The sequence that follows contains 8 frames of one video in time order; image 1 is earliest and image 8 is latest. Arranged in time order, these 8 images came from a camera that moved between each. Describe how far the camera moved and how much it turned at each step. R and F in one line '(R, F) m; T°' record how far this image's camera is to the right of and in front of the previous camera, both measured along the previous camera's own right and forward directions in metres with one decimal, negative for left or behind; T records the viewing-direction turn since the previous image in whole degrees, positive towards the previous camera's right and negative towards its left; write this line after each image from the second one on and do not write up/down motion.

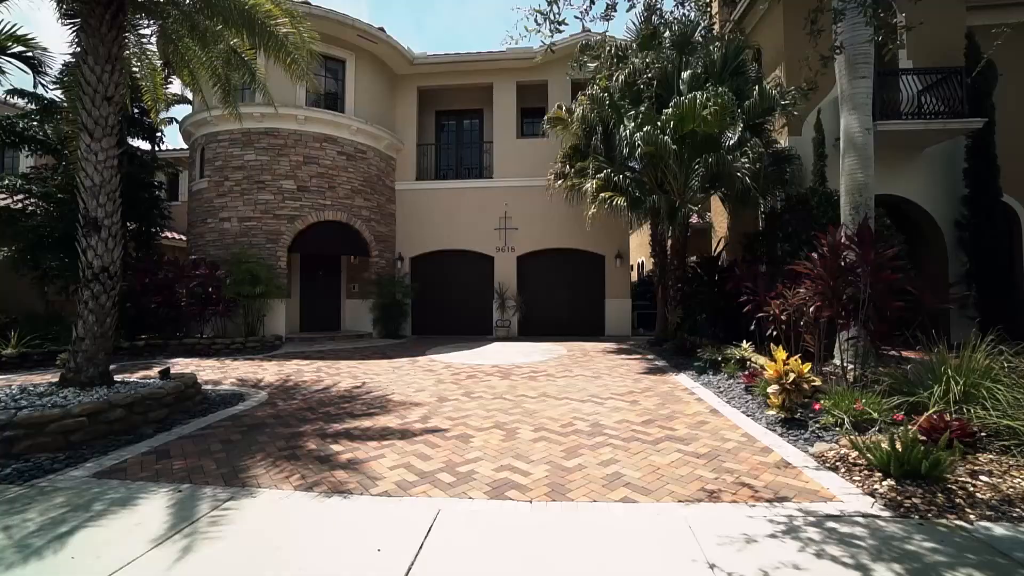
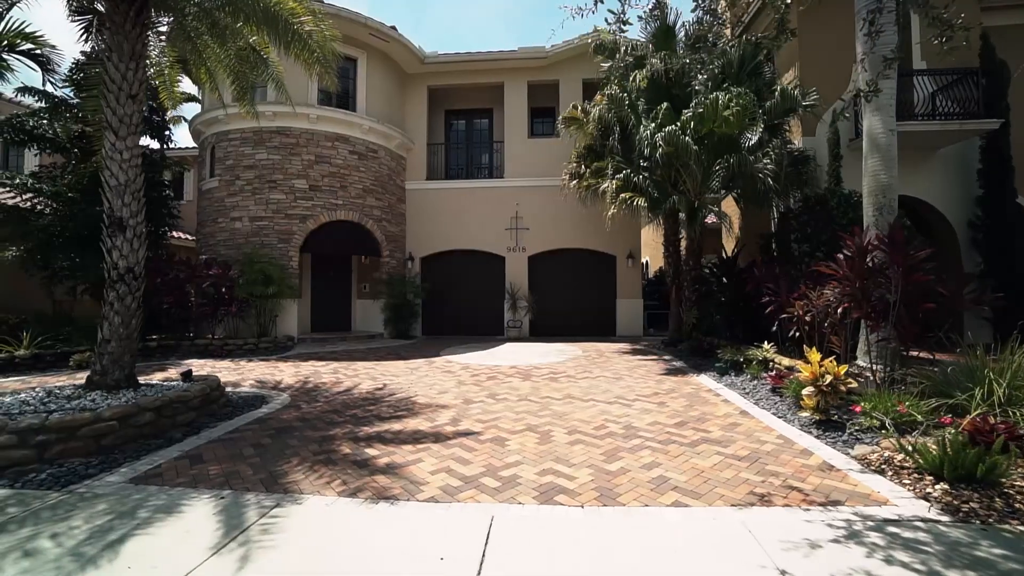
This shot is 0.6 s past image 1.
(-0.5, +0.1) m; 0°
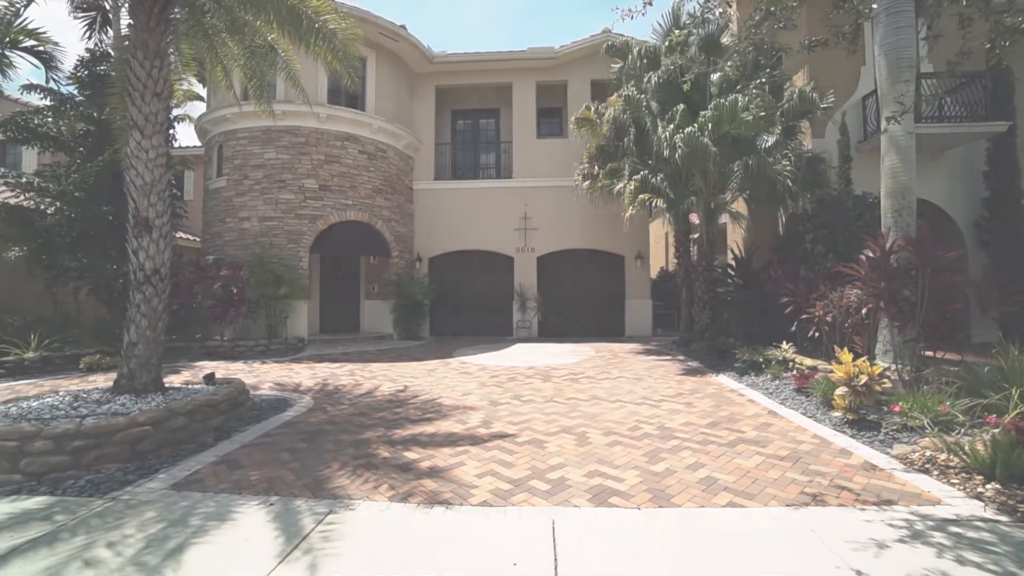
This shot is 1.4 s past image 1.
(-0.6, 0.0) m; +1°
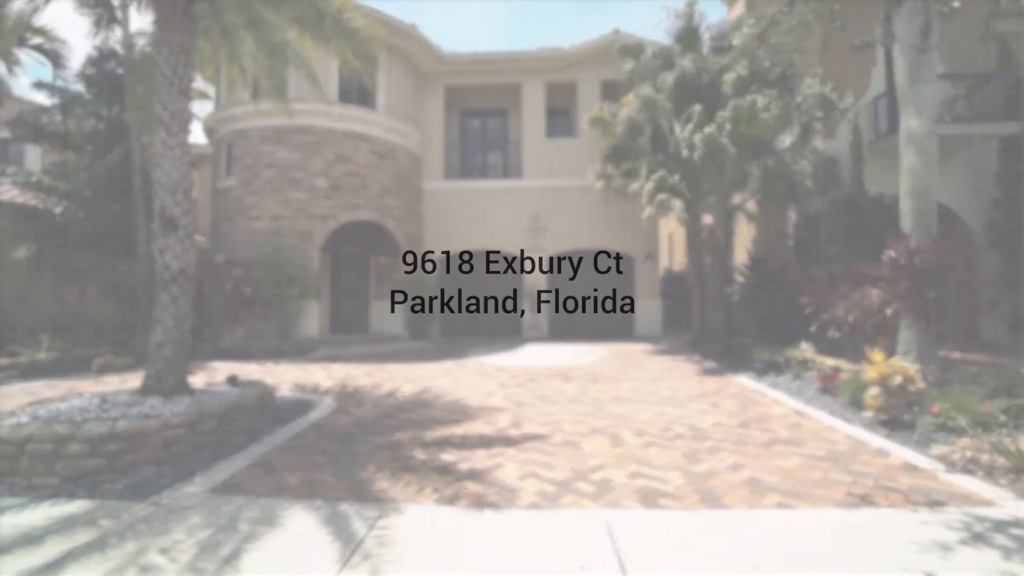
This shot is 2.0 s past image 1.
(-0.5, +0.1) m; +1°
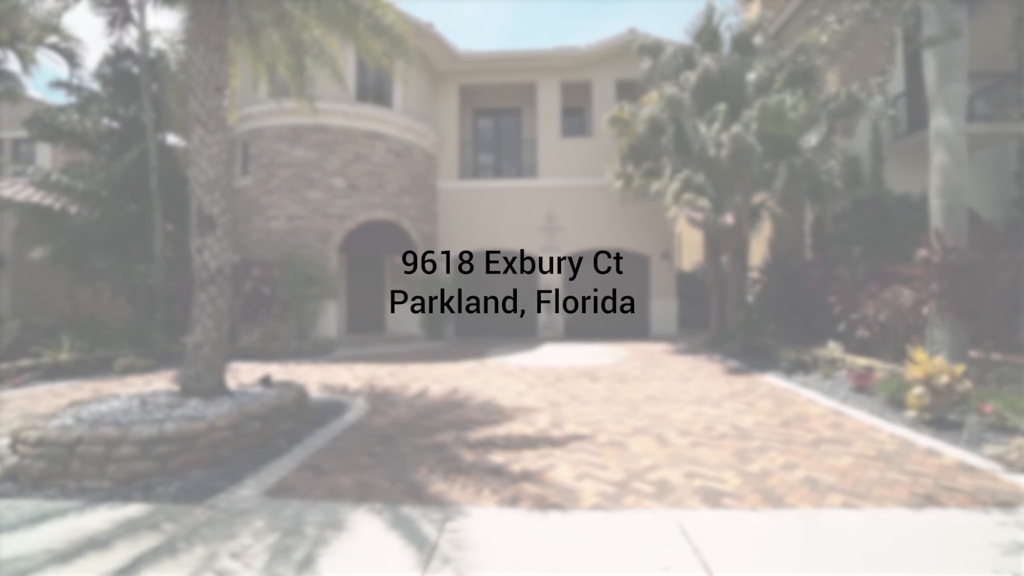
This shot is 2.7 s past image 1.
(-0.6, +0.1) m; 0°
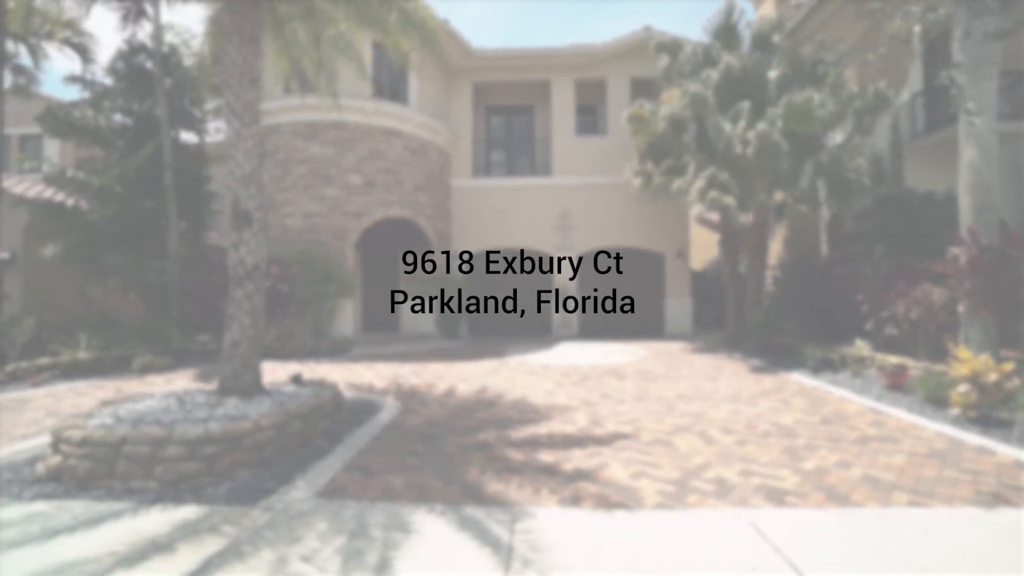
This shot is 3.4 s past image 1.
(-0.6, +0.1) m; +1°
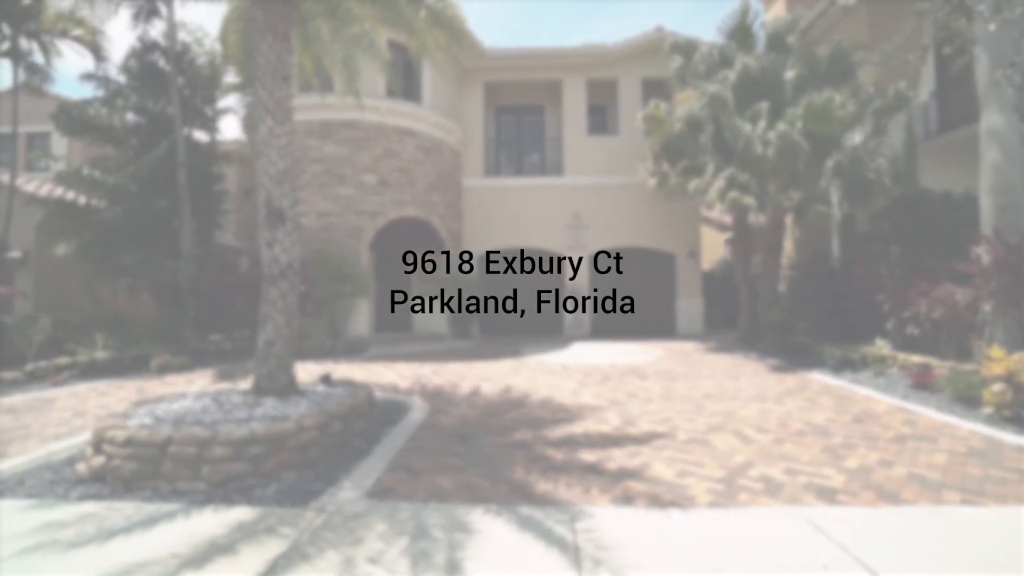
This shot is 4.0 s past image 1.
(-0.5, 0.0) m; +1°
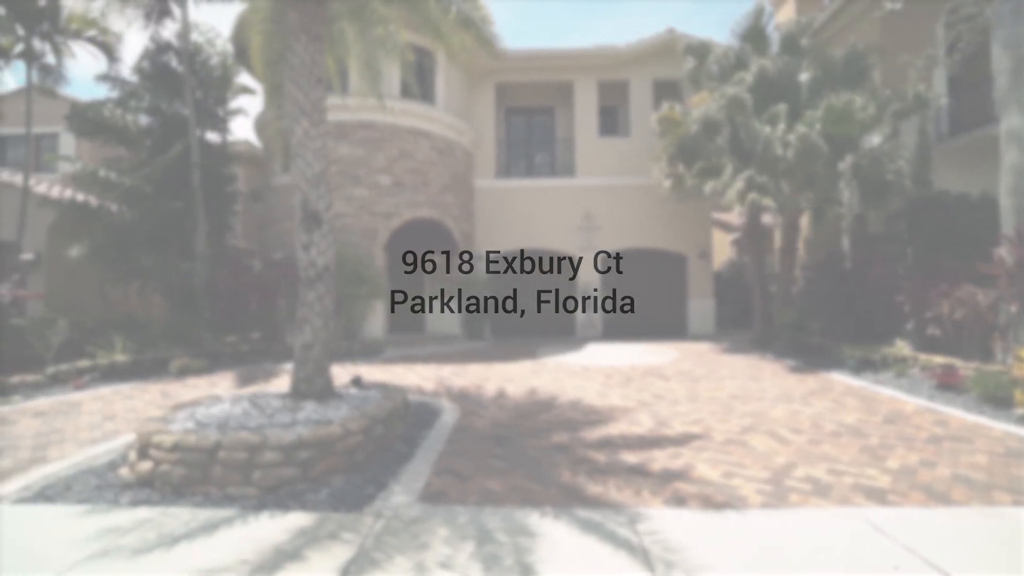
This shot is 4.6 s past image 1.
(-0.6, 0.0) m; +1°
